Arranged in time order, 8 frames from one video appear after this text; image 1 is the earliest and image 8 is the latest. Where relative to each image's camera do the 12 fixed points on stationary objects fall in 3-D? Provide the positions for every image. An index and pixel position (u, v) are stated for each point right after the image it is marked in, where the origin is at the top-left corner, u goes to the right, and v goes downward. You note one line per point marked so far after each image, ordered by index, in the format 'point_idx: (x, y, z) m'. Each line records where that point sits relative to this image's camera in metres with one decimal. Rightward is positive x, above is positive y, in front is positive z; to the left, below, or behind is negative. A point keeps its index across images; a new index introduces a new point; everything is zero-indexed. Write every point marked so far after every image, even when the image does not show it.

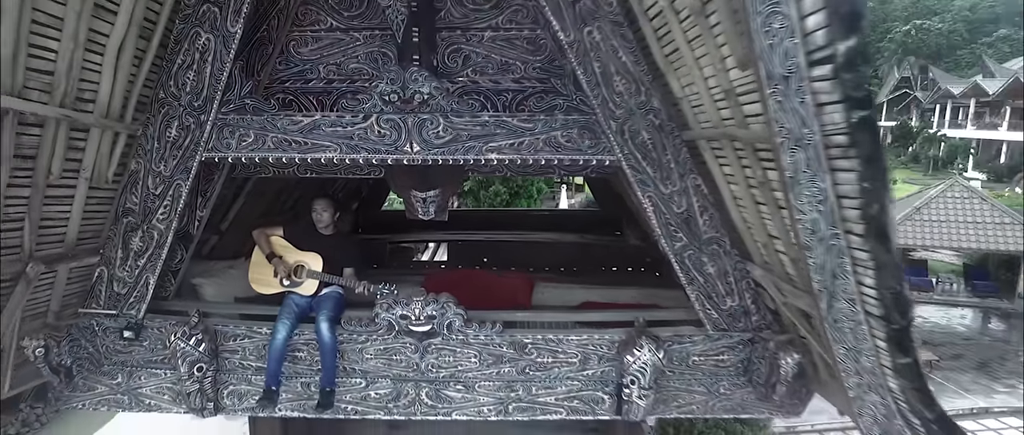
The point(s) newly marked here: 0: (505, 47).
0: (0.0, +0.7, +2.2) m
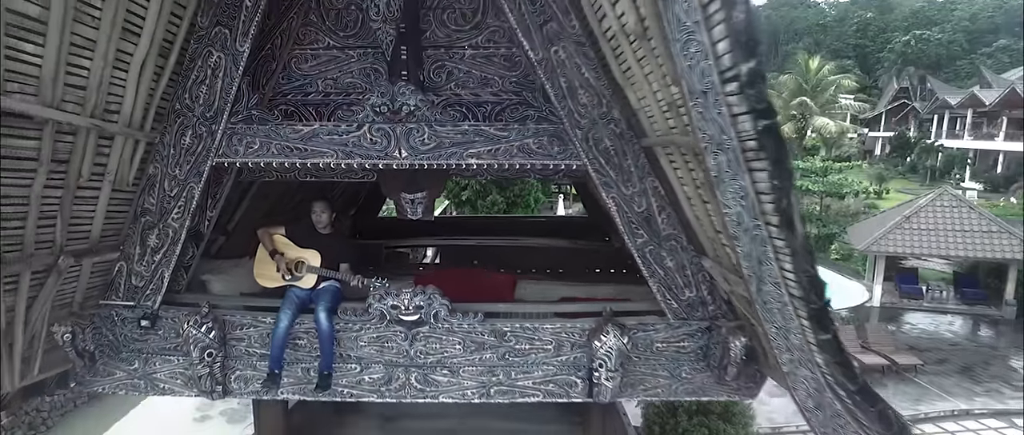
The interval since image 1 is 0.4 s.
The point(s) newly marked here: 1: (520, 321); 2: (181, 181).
0: (-0.1, +0.7, +2.5) m
1: (0.0, -0.5, +2.8) m
2: (-1.5, +0.2, +2.5) m
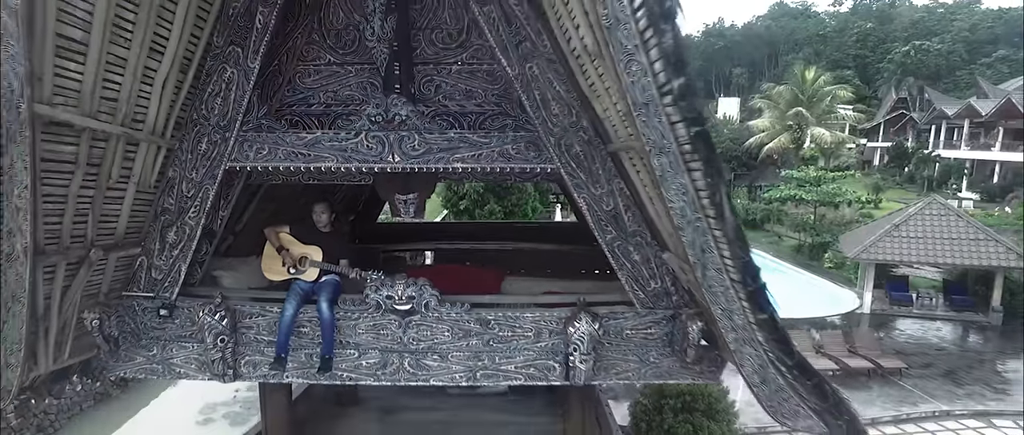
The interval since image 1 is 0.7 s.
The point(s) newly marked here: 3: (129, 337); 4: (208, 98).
0: (-0.2, +0.7, +2.8) m
1: (0.0, -0.5, +3.0) m
2: (-1.6, +0.2, +2.8) m
3: (-2.1, -0.7, +3.1) m
4: (-1.5, +0.6, +2.7) m
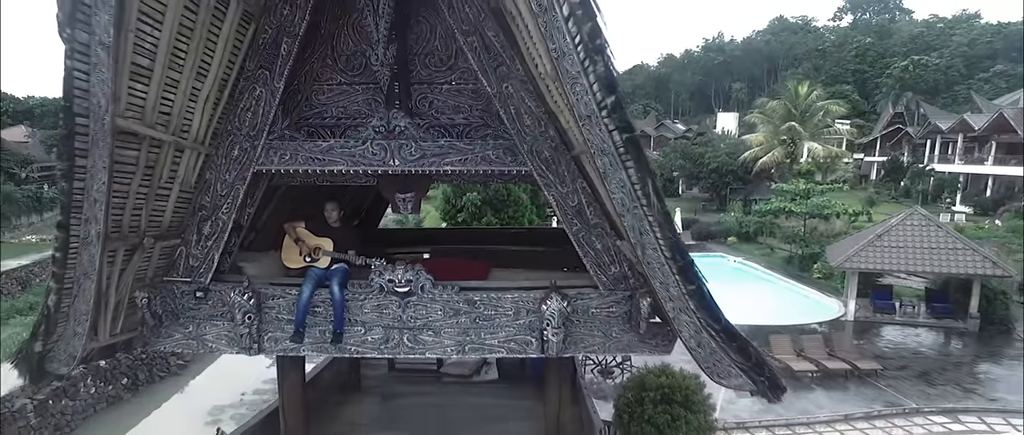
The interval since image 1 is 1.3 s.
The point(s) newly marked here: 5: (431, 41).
0: (-0.3, +0.7, +3.4) m
1: (-0.2, -0.5, +3.6) m
2: (-1.7, +0.2, +3.3) m
3: (-2.2, -0.7, +3.6) m
4: (-1.6, +0.6, +3.3) m
5: (-0.5, +1.1, +3.2) m
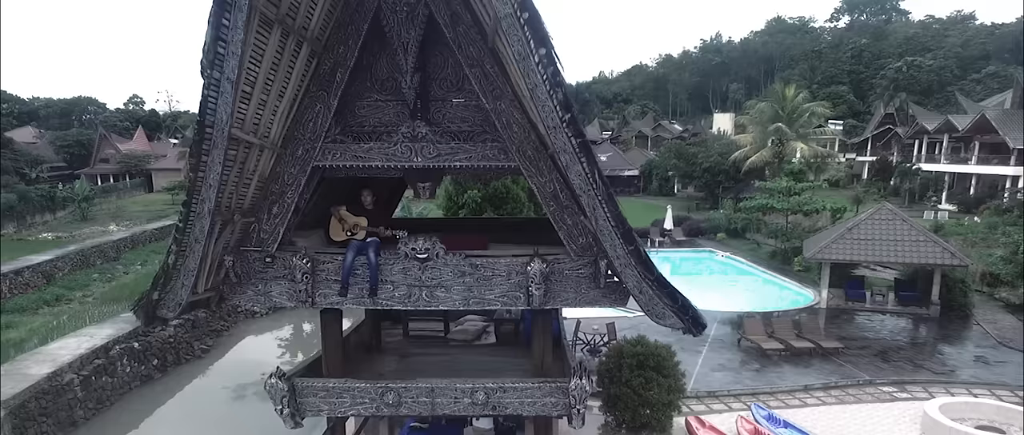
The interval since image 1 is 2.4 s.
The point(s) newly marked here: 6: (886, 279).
0: (-0.4, +0.9, +4.5) m
1: (-0.2, -0.3, +4.7) m
2: (-1.8, +0.3, +4.5) m
3: (-2.3, -0.5, +4.7) m
4: (-1.7, +0.7, +4.4) m
5: (-0.5, +1.2, +4.4) m
6: (+11.5, -1.9, +17.0) m
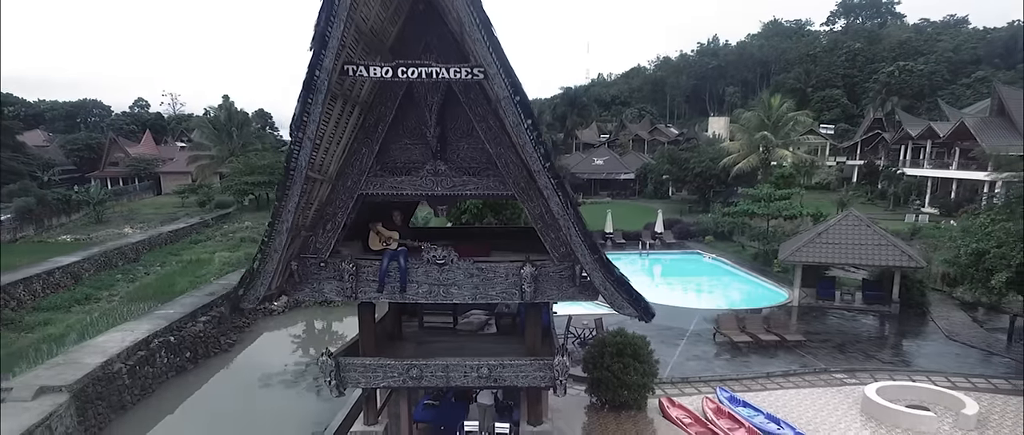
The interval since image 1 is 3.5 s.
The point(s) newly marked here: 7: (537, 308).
0: (-0.4, +0.7, +5.9) m
1: (-0.2, -0.5, +6.1) m
2: (-1.8, +0.2, +5.9) m
3: (-2.3, -0.7, +6.1) m
4: (-1.7, +0.6, +5.8) m
5: (-0.6, +1.0, +5.8) m
6: (+11.5, -2.1, +18.4) m
7: (+0.3, -1.2, +7.0) m
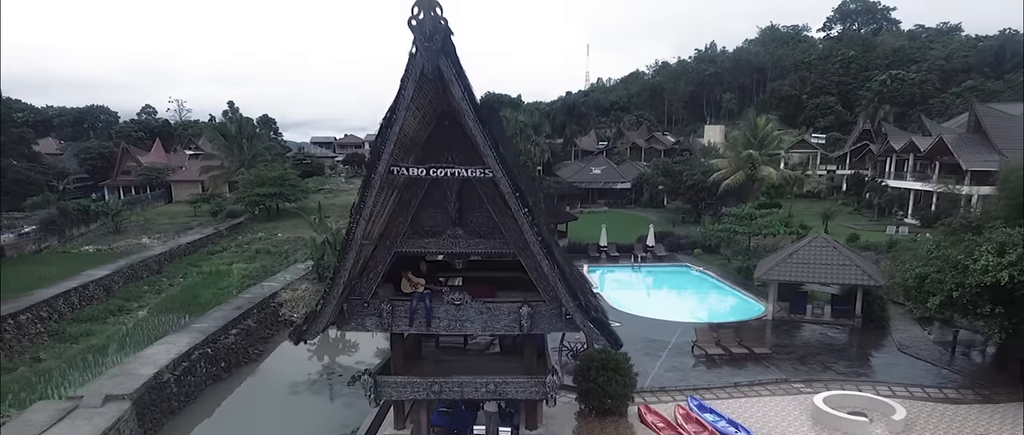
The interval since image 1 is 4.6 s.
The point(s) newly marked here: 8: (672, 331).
0: (-0.4, 0.0, +7.6) m
1: (-0.2, -1.2, +7.9) m
2: (-1.8, -0.5, +7.6) m
3: (-2.3, -1.4, +7.9) m
4: (-1.7, -0.1, +7.6) m
5: (-0.5, +0.3, +7.5) m
6: (+11.5, -2.8, +20.2) m
7: (+0.3, -1.9, +8.7) m
8: (+5.0, -3.6, +17.4) m
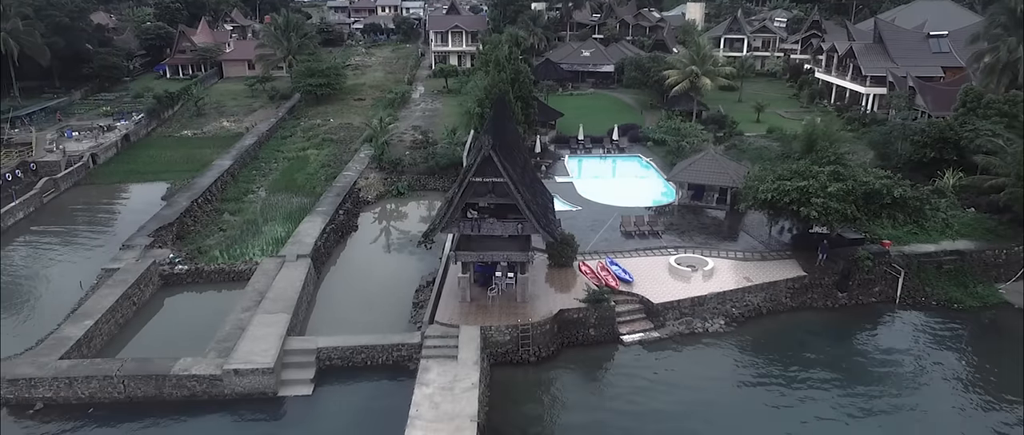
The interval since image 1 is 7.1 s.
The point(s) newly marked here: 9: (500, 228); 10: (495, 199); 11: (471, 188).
0: (-0.3, +0.8, +17.8) m
1: (-0.2, -0.3, +18.4) m
2: (-1.7, +0.3, +18.0) m
3: (-2.2, -0.5, +18.5) m
4: (-1.6, +0.7, +17.8) m
5: (-0.5, +1.1, +17.6) m
6: (+11.6, +1.8, +30.6) m
7: (+0.4, -0.7, +19.4) m
8: (+5.1, +0.2, +28.2) m
9: (-0.3, -0.5, +18.4) m
10: (-0.5, +0.5, +17.8) m
11: (-1.4, +0.9, +17.6) m
